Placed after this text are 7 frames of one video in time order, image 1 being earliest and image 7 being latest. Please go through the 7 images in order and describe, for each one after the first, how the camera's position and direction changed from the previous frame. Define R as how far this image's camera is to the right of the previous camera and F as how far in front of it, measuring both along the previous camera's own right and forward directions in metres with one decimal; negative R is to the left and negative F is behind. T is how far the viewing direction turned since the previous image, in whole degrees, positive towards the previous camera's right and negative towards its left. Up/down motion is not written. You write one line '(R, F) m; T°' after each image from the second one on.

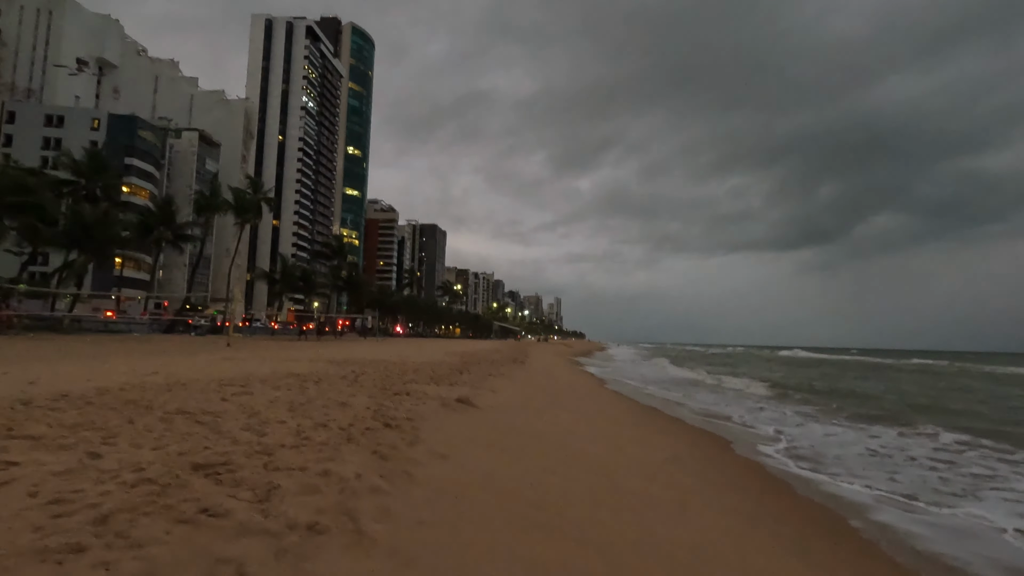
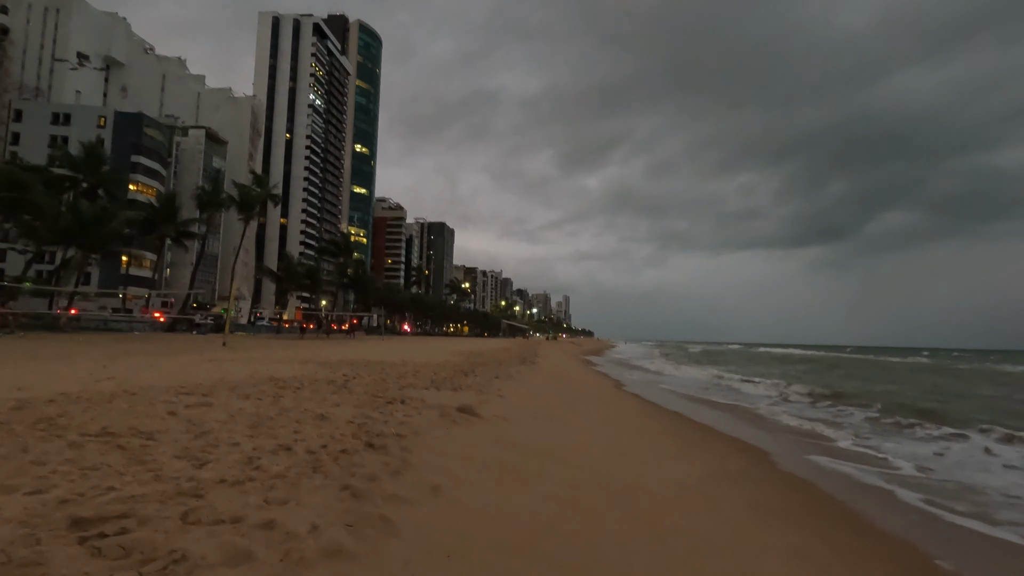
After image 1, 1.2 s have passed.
(0.0, +1.3) m; -1°
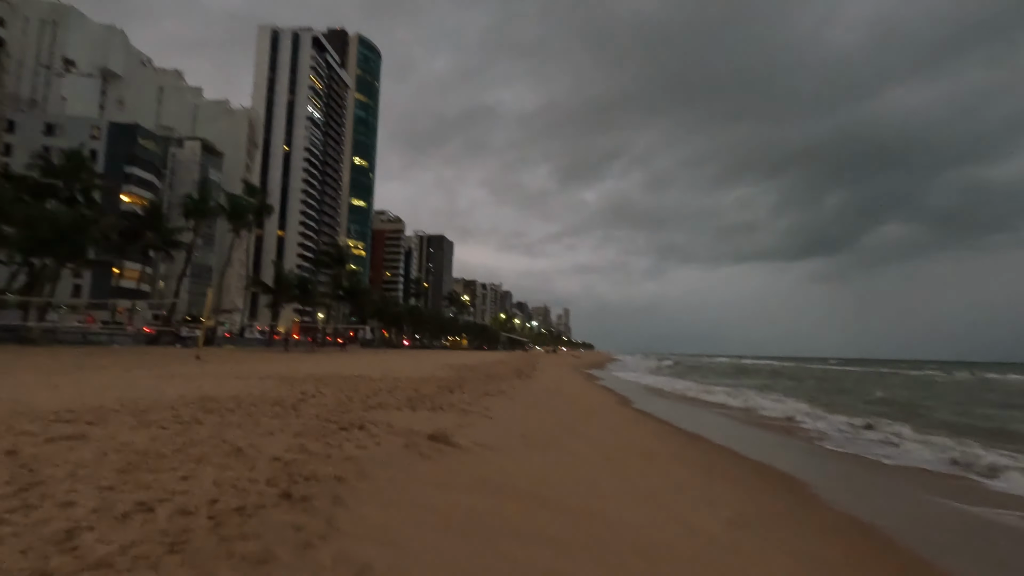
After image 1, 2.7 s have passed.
(+0.2, +1.6) m; 0°
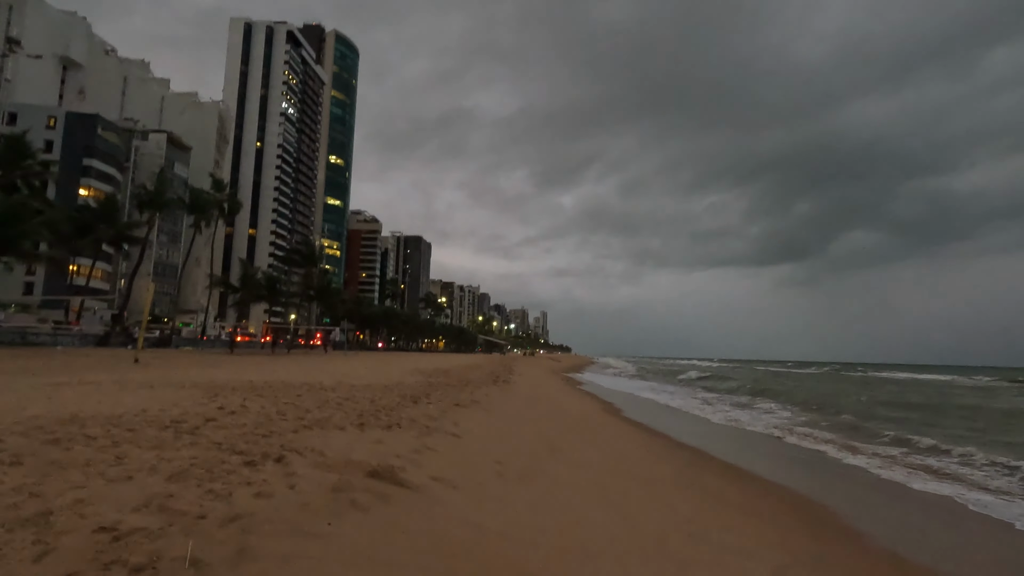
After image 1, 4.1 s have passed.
(+0.1, +1.8) m; +2°
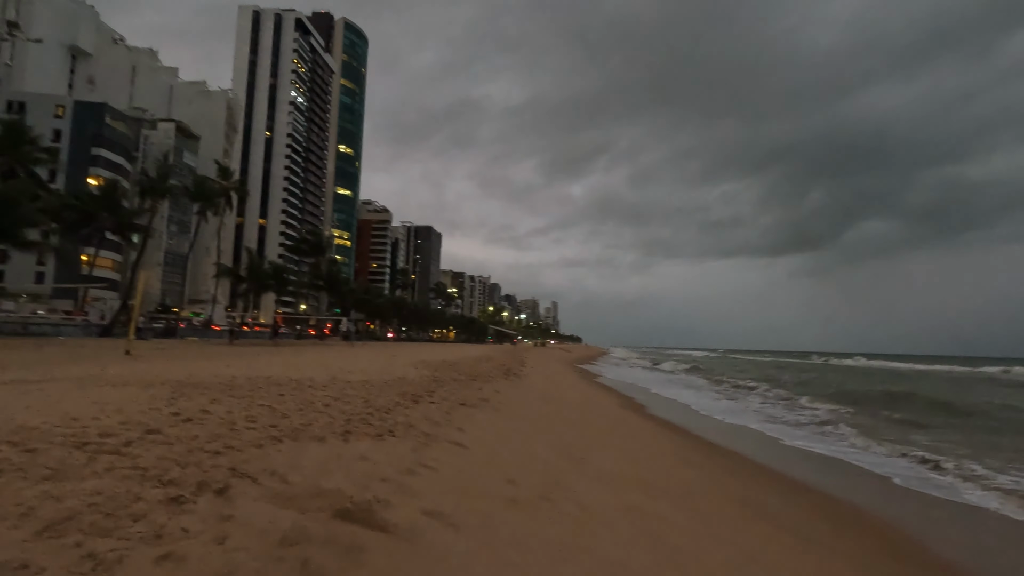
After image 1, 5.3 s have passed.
(-0.1, +1.4) m; -1°
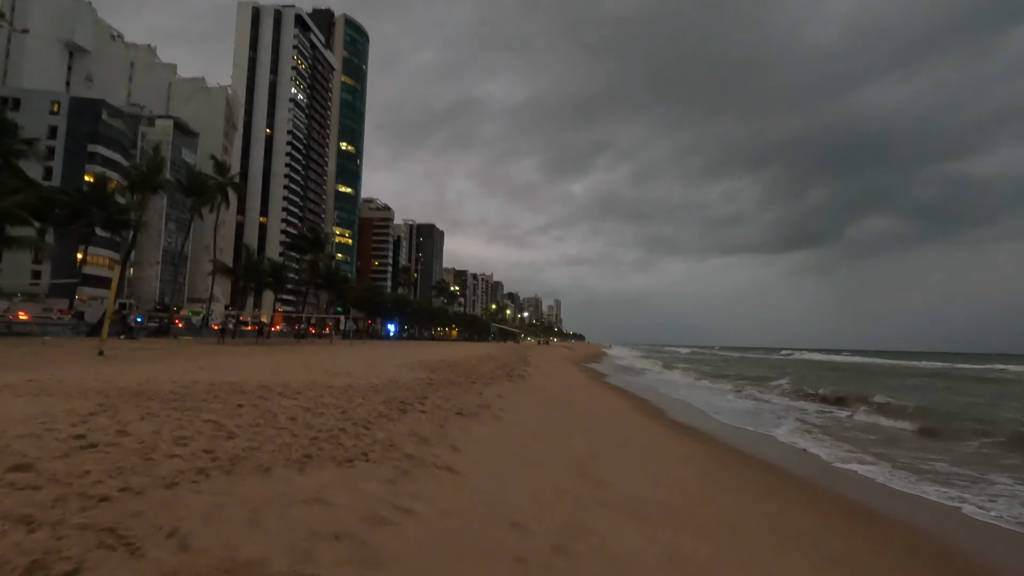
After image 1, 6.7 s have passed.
(0.0, +1.4) m; 0°
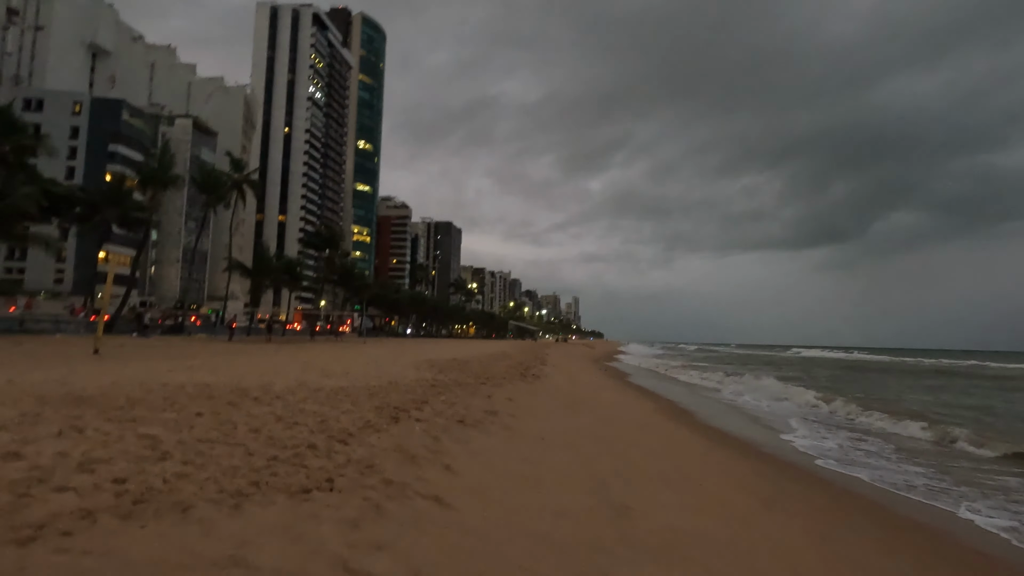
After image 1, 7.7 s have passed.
(+0.1, +1.2) m; -2°
